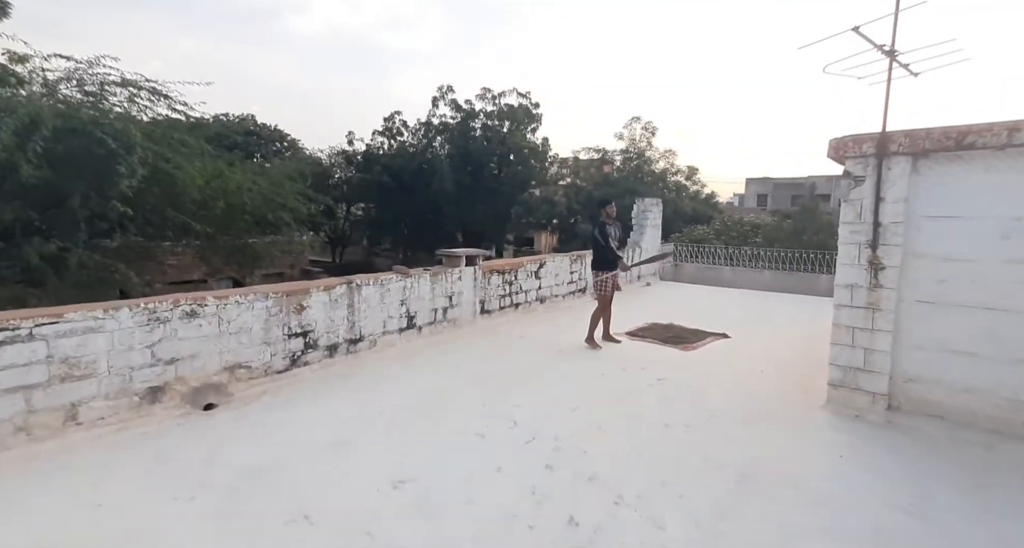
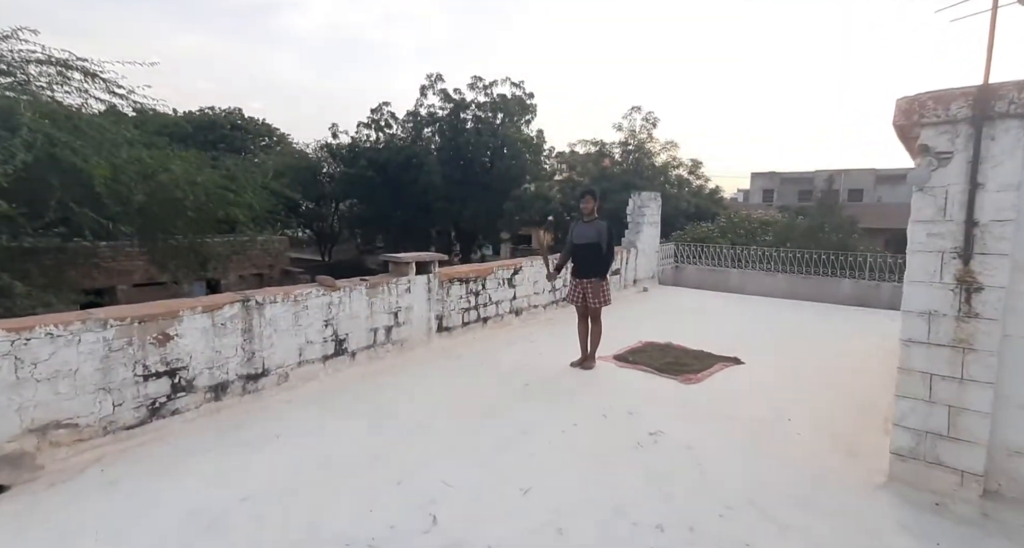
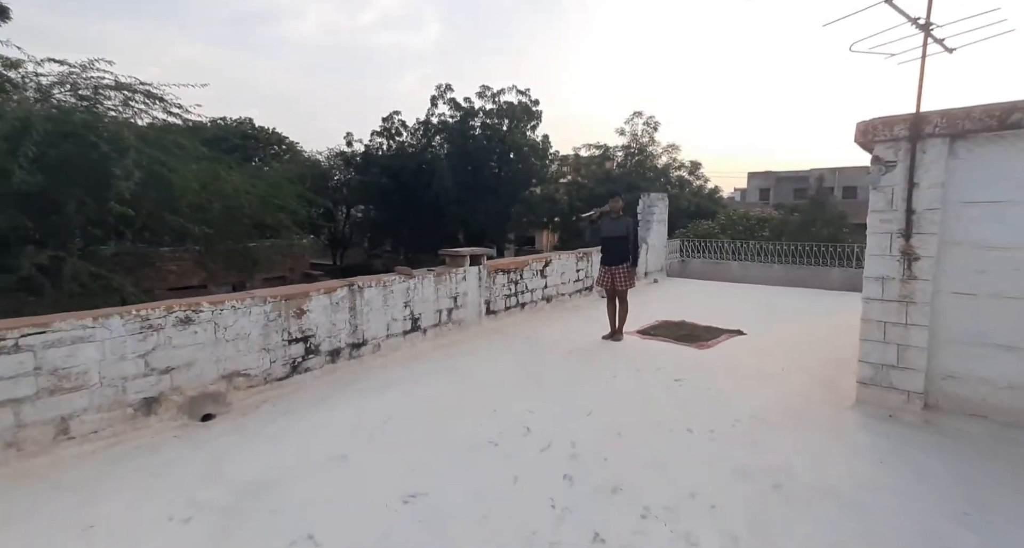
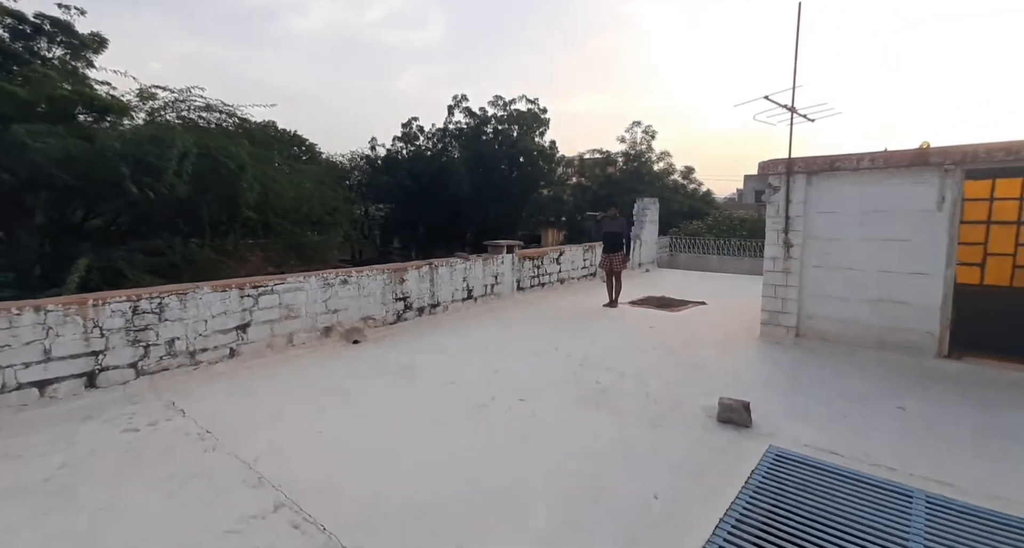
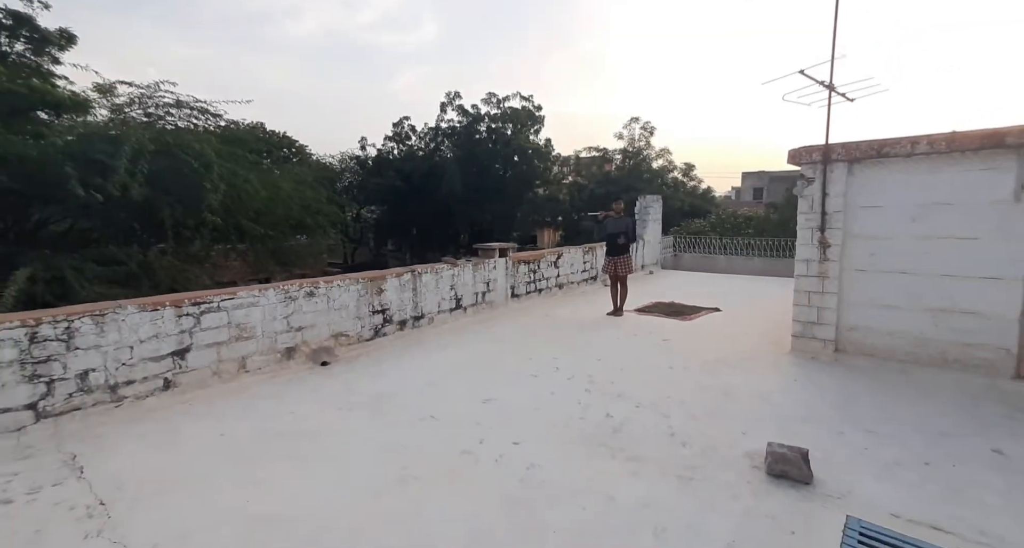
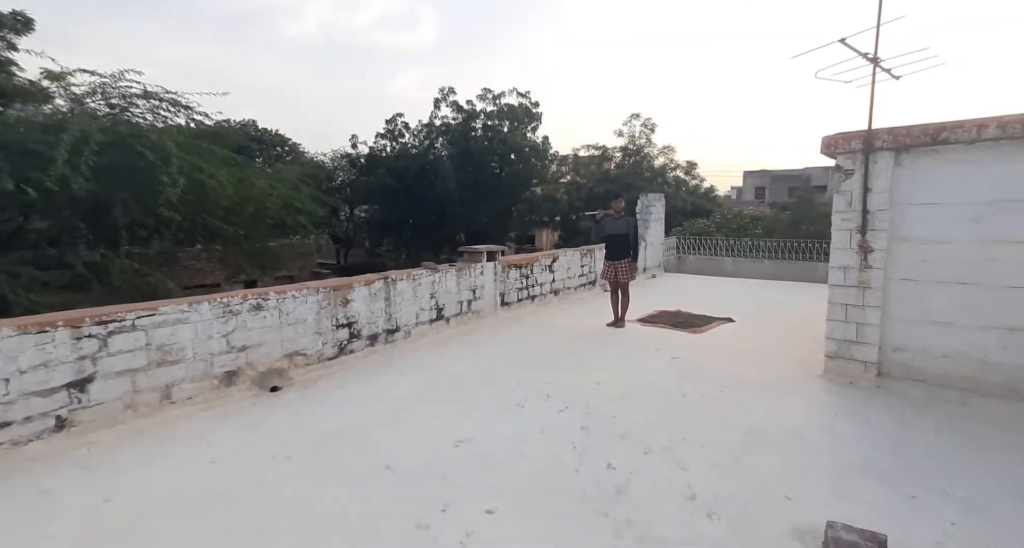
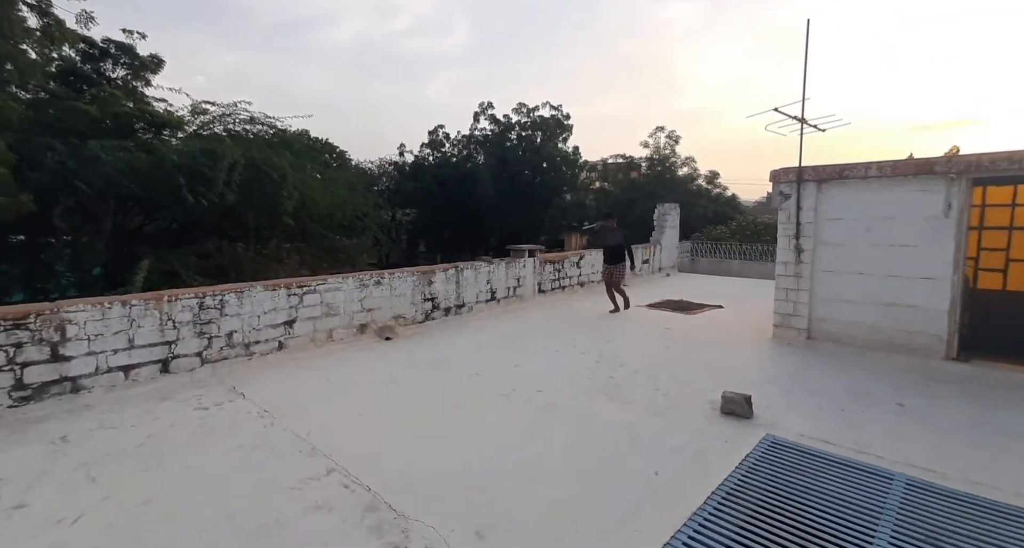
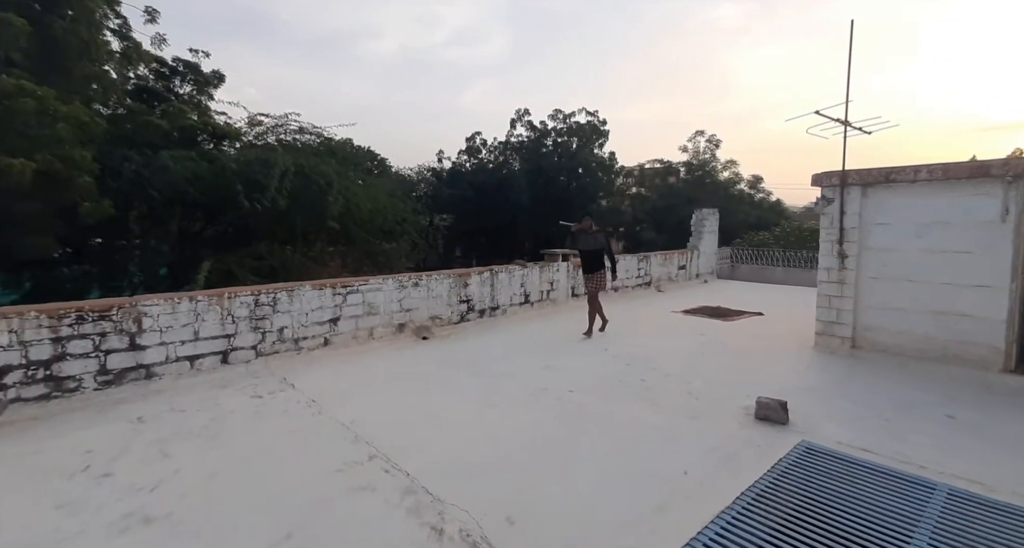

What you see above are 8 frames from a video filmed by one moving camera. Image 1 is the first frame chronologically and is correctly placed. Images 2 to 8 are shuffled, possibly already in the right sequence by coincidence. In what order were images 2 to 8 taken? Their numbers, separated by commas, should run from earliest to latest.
2, 3, 6, 5, 4, 7, 8
